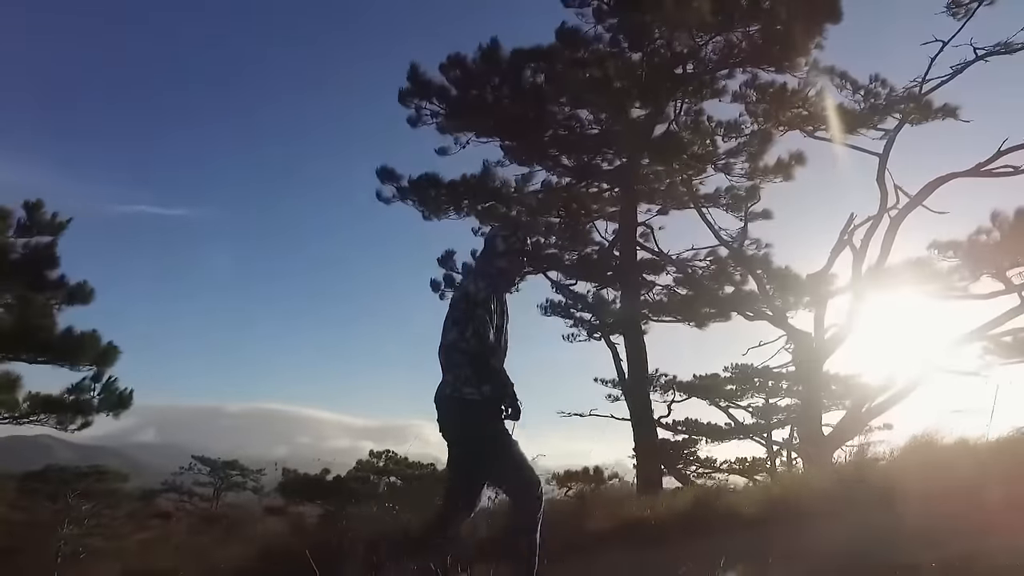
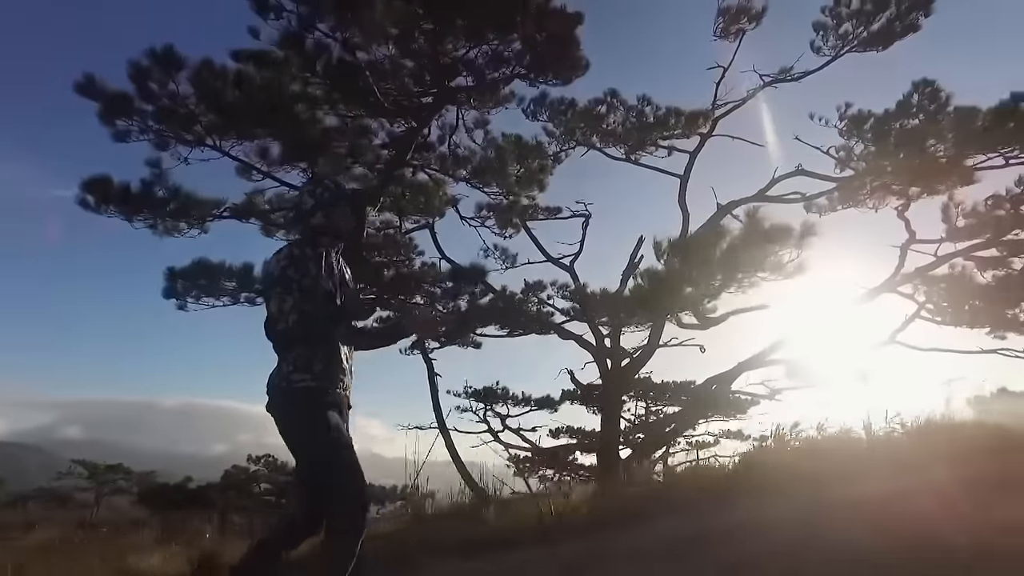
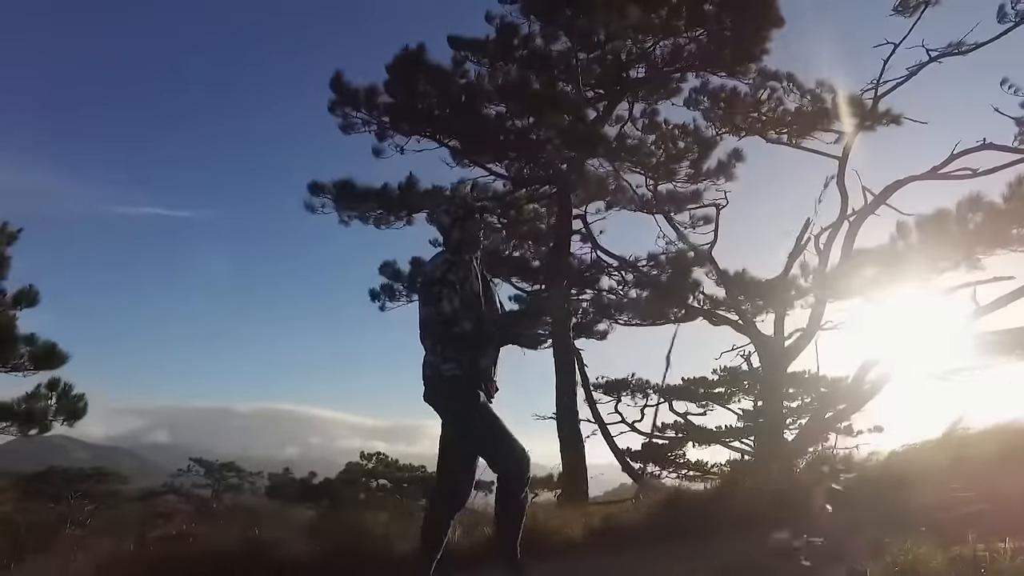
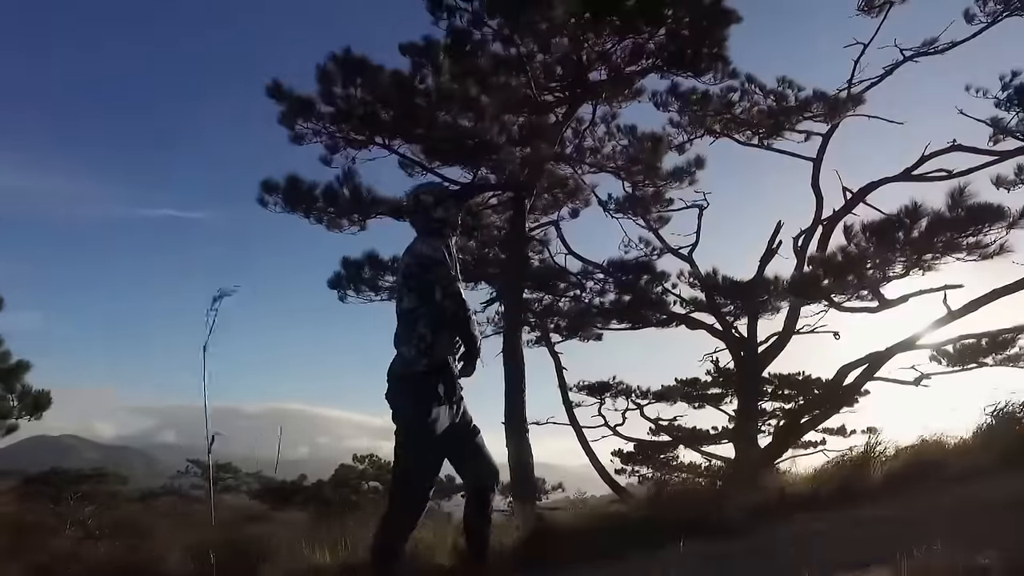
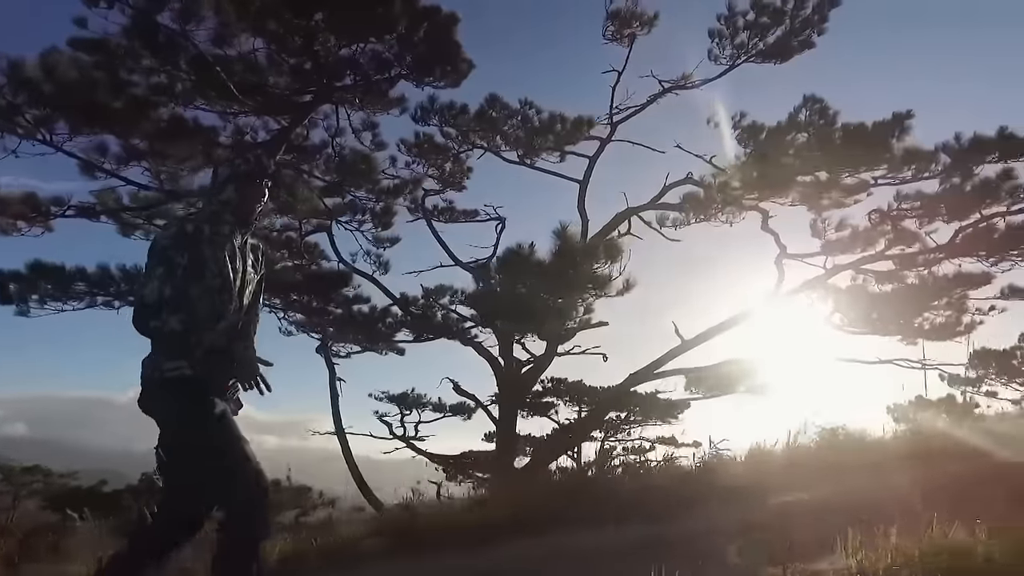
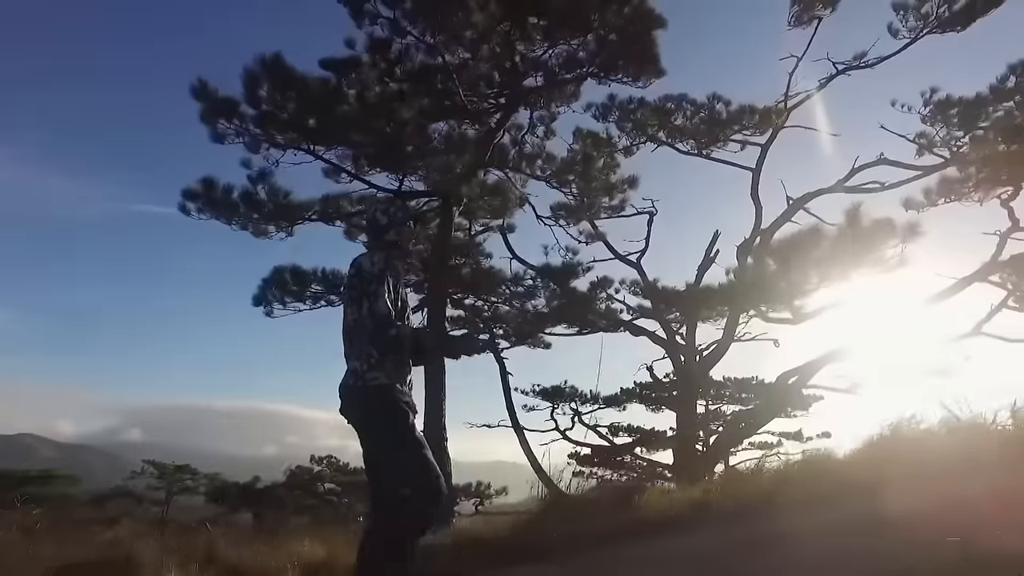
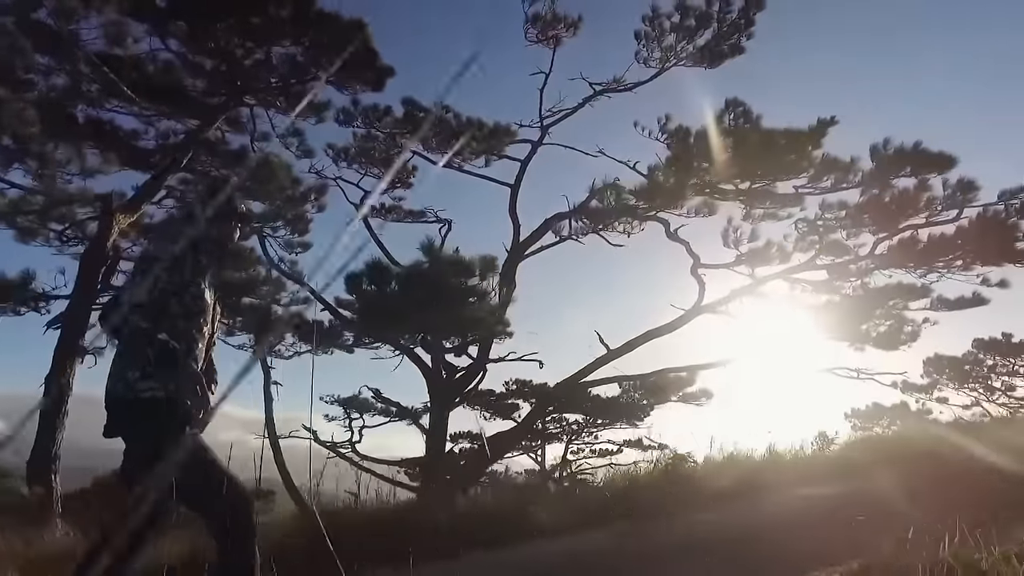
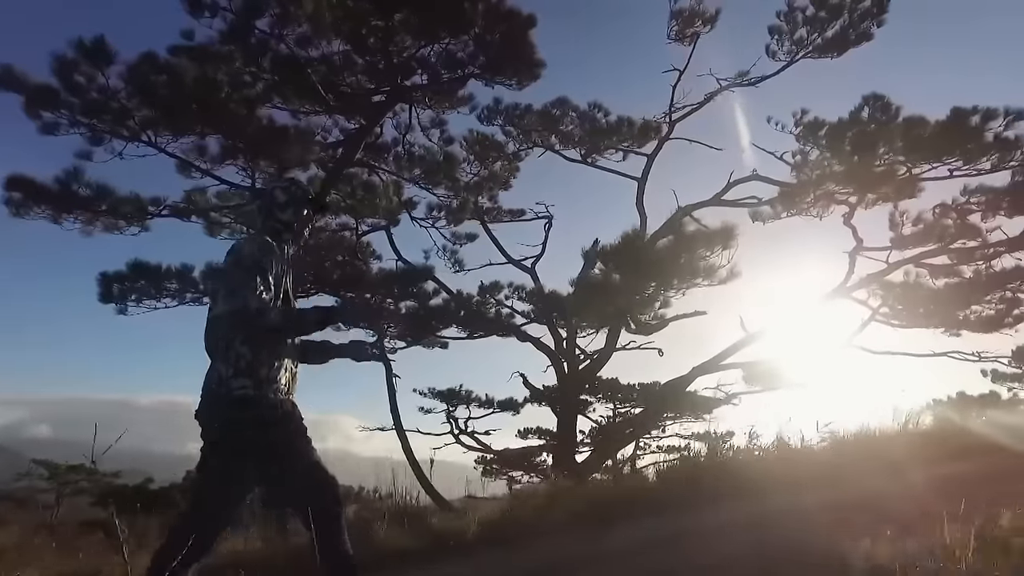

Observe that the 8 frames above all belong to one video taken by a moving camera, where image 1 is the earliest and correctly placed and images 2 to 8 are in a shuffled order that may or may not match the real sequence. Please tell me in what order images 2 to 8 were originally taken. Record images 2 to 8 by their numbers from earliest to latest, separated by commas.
3, 4, 6, 2, 8, 5, 7
